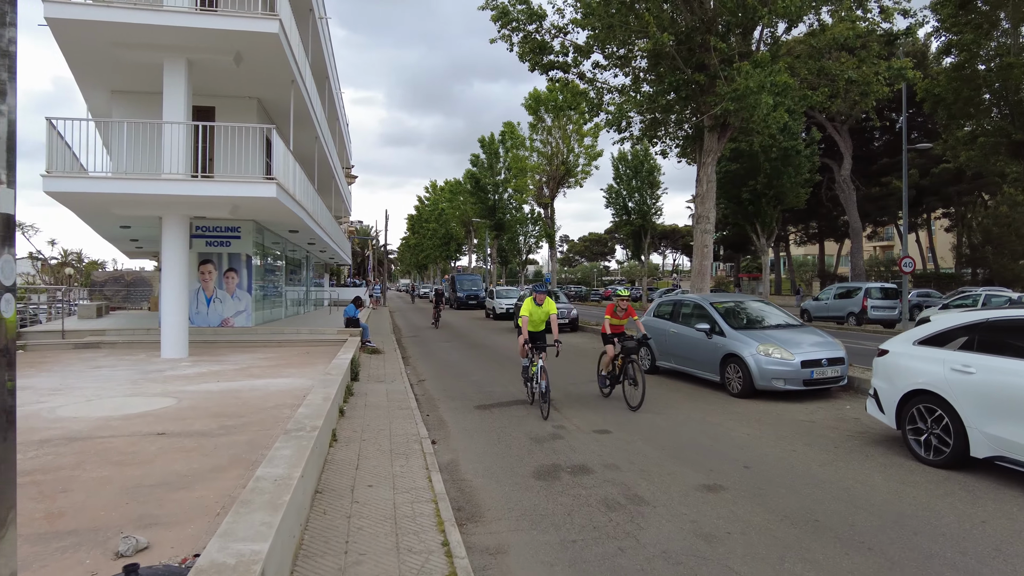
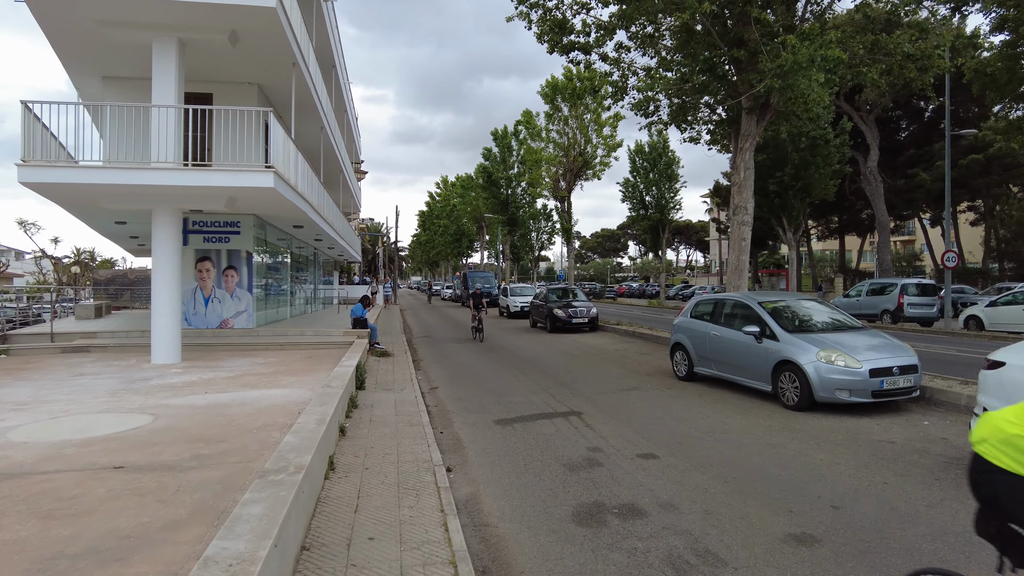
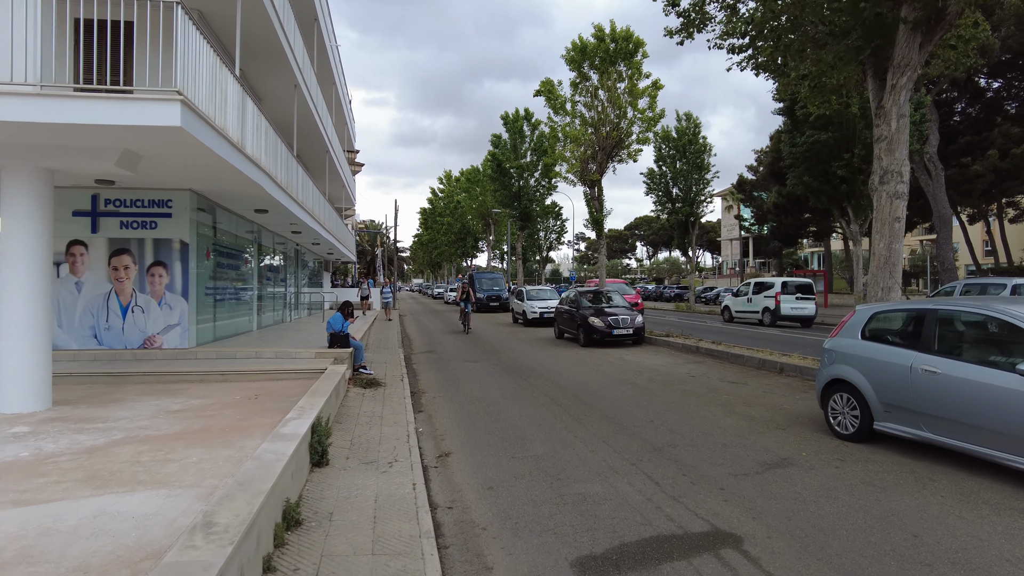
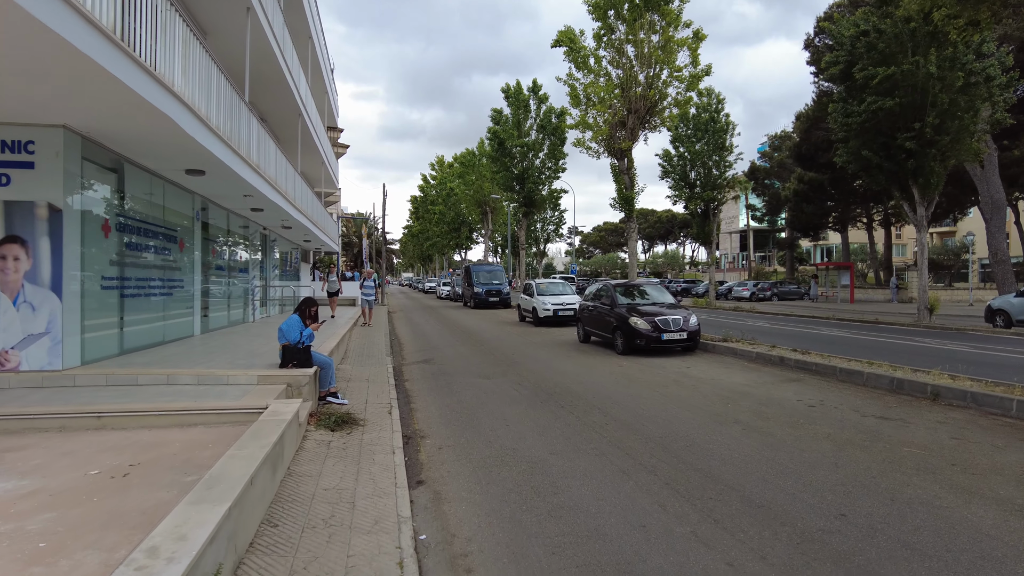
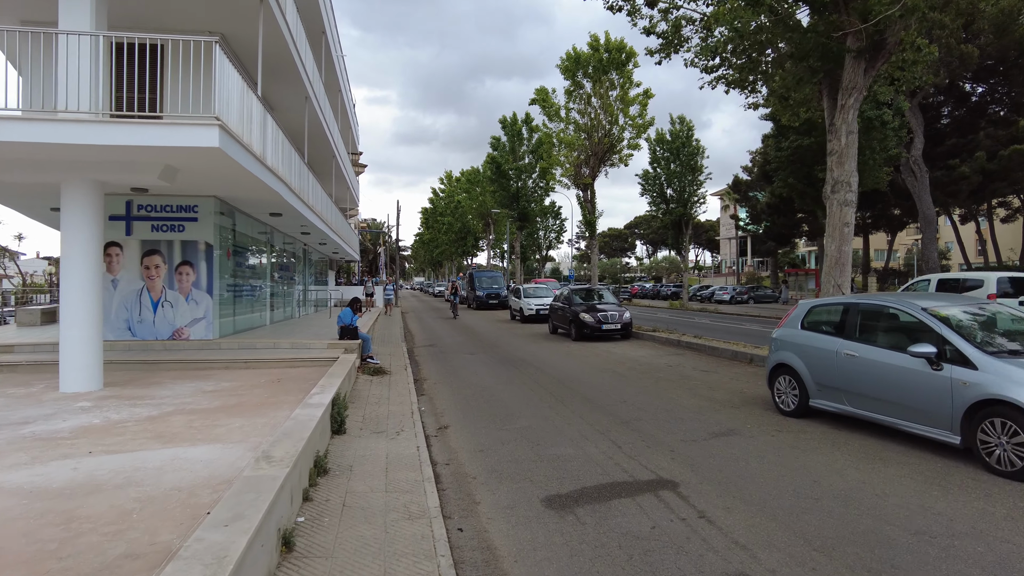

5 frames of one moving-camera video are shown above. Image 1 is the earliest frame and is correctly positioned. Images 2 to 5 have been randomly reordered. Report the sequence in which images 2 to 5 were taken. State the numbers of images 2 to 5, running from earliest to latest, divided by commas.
2, 5, 3, 4
